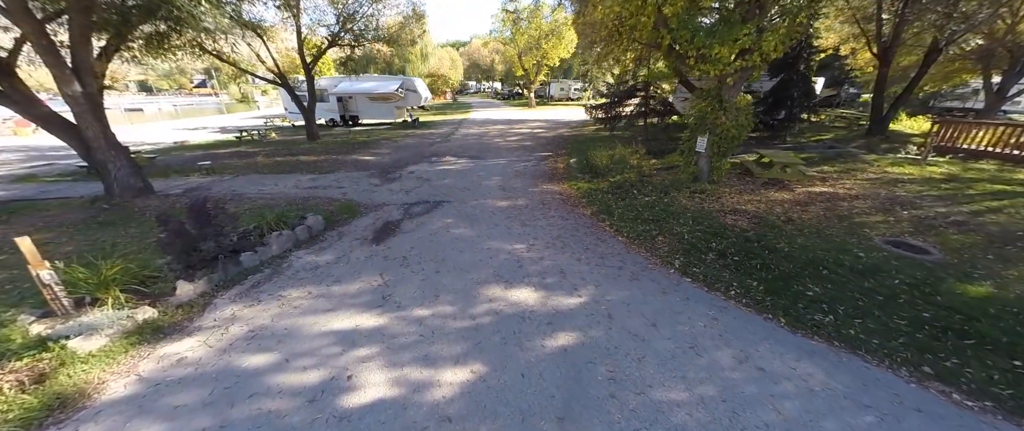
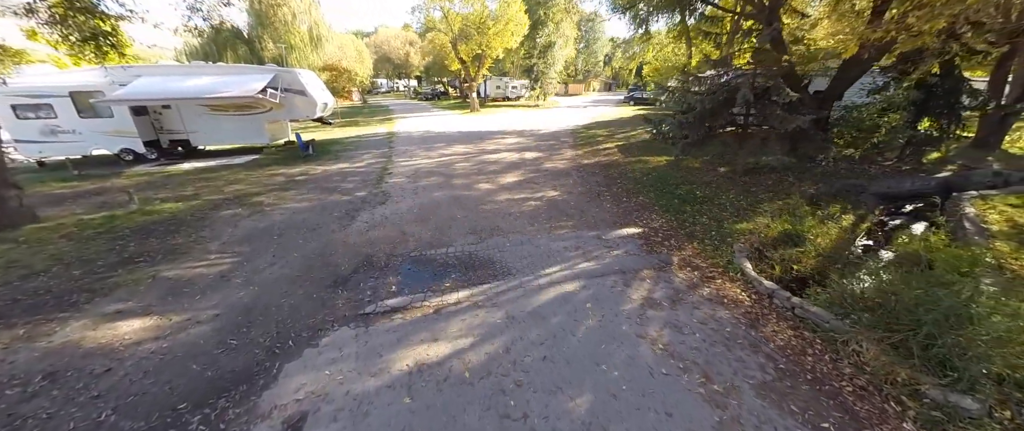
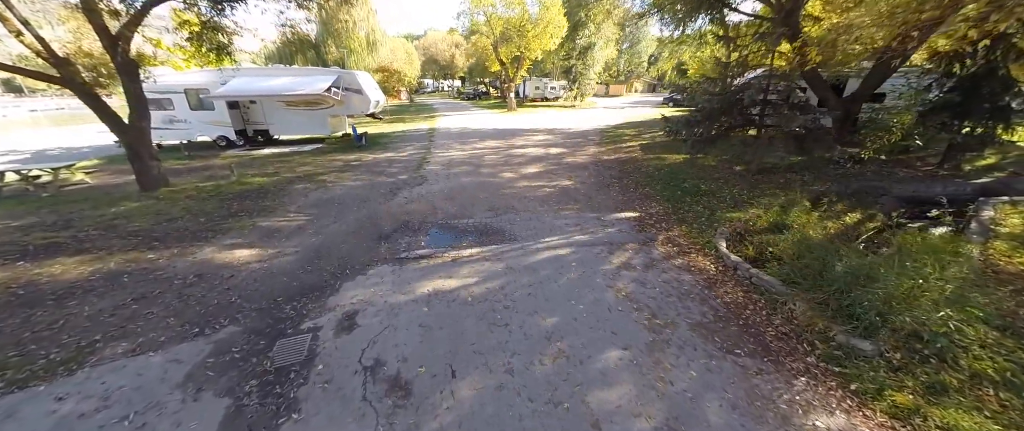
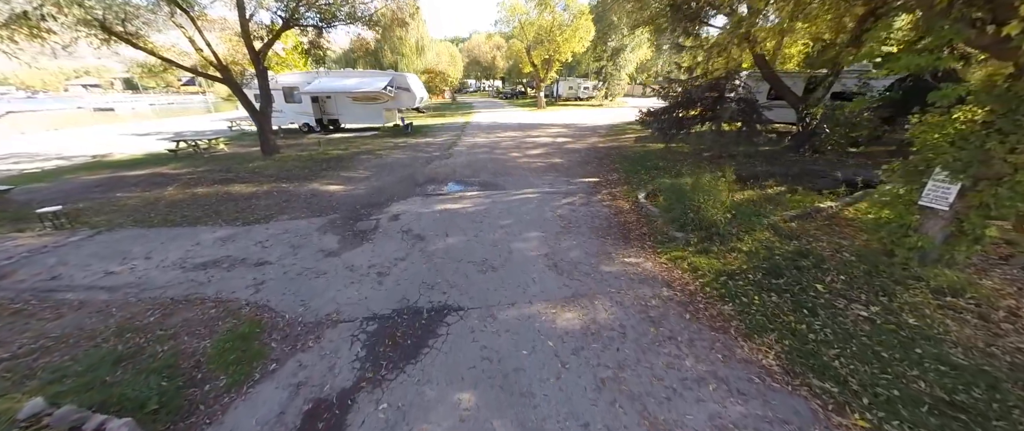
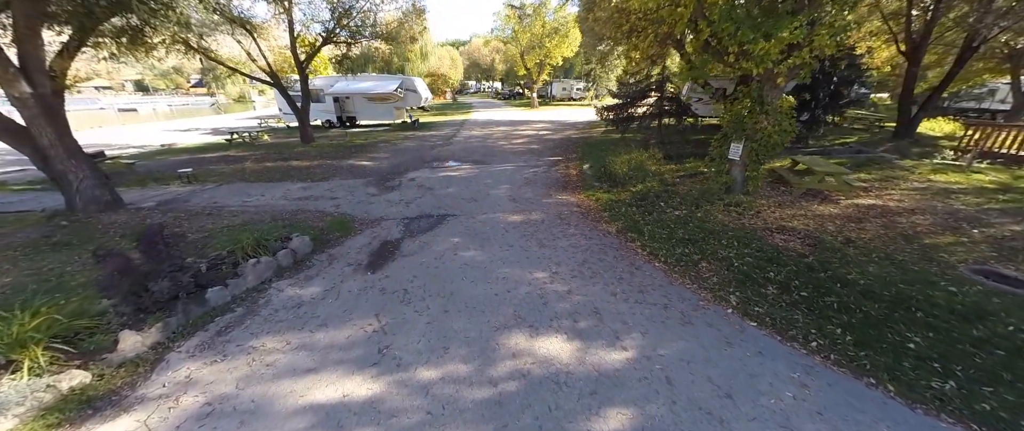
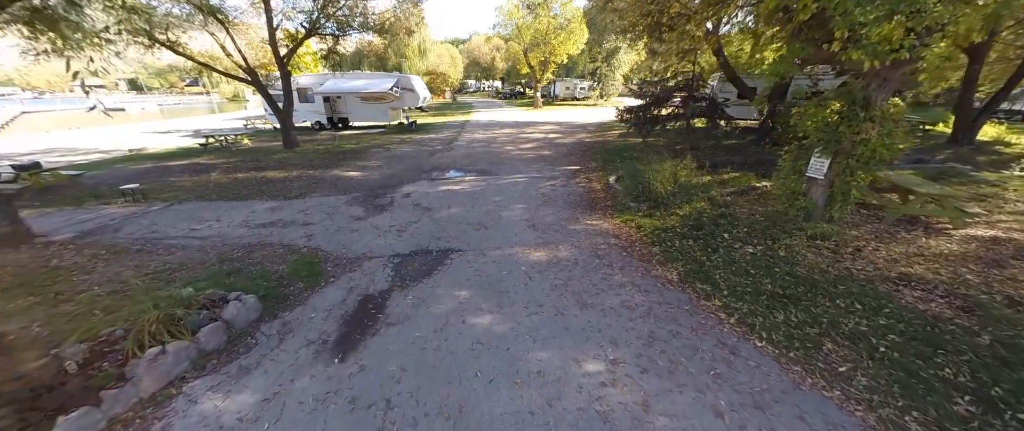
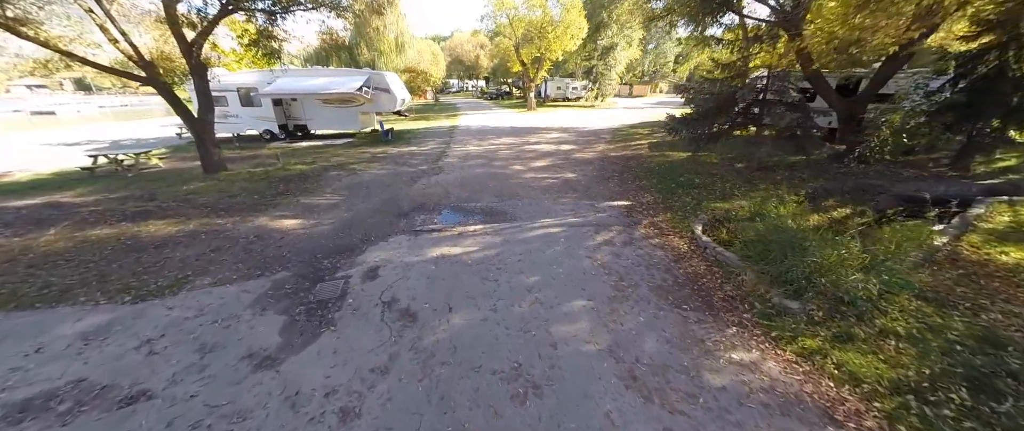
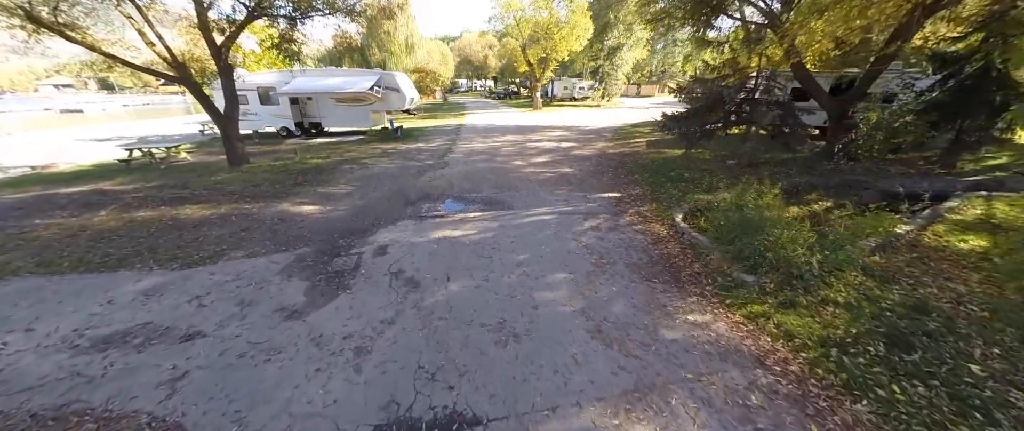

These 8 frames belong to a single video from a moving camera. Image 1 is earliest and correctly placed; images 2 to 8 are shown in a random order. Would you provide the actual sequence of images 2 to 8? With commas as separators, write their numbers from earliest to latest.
5, 6, 4, 8, 7, 3, 2
